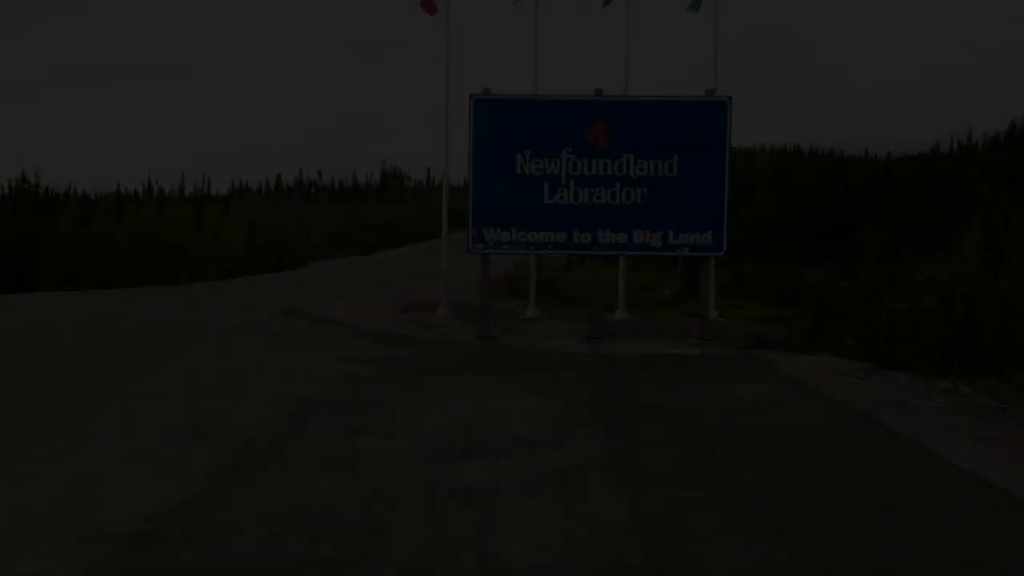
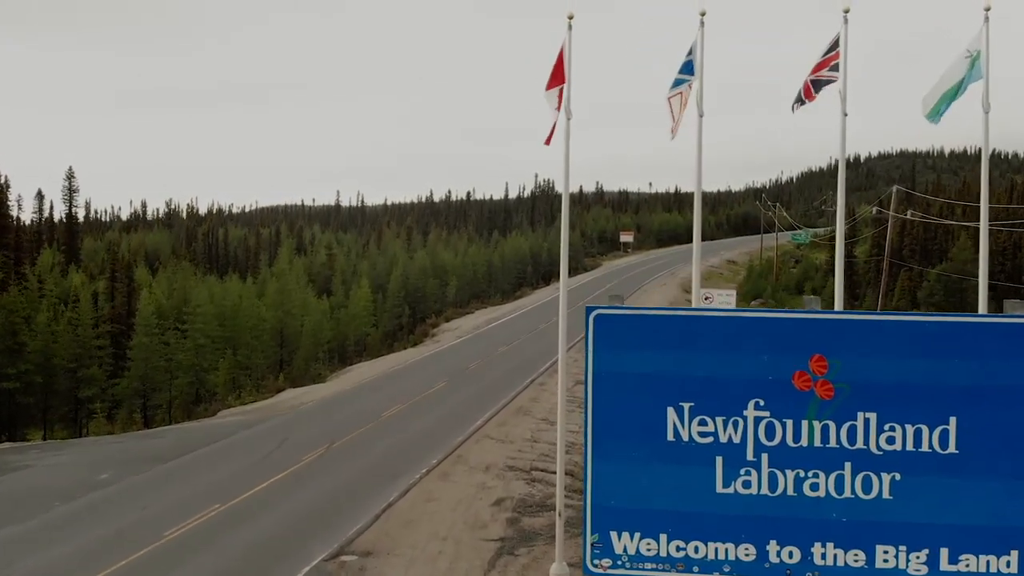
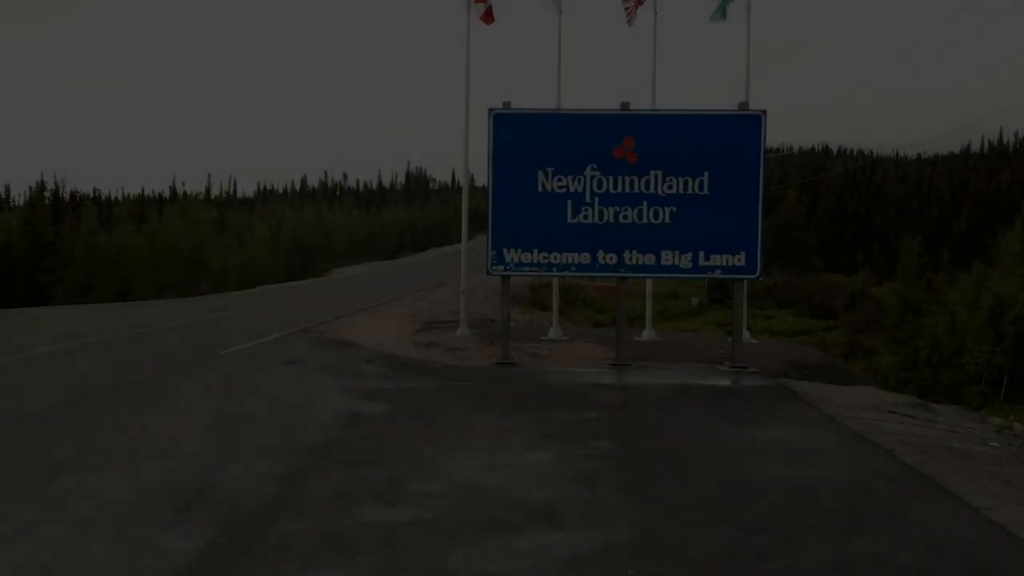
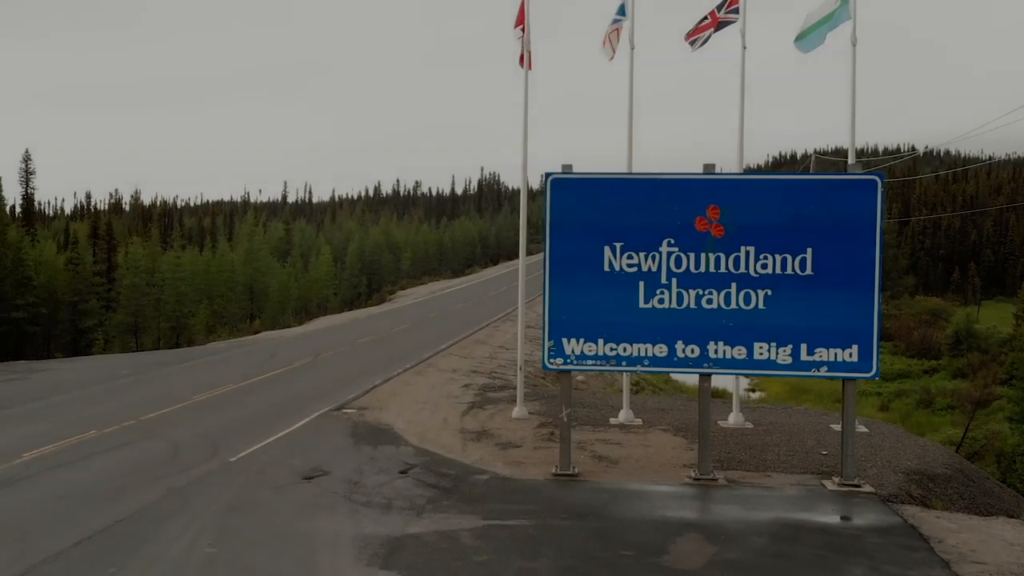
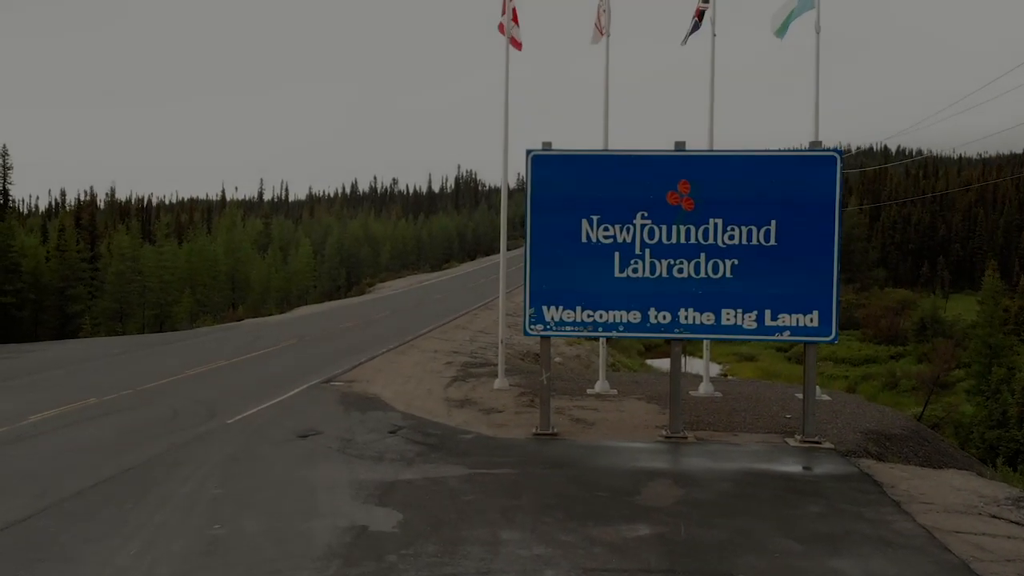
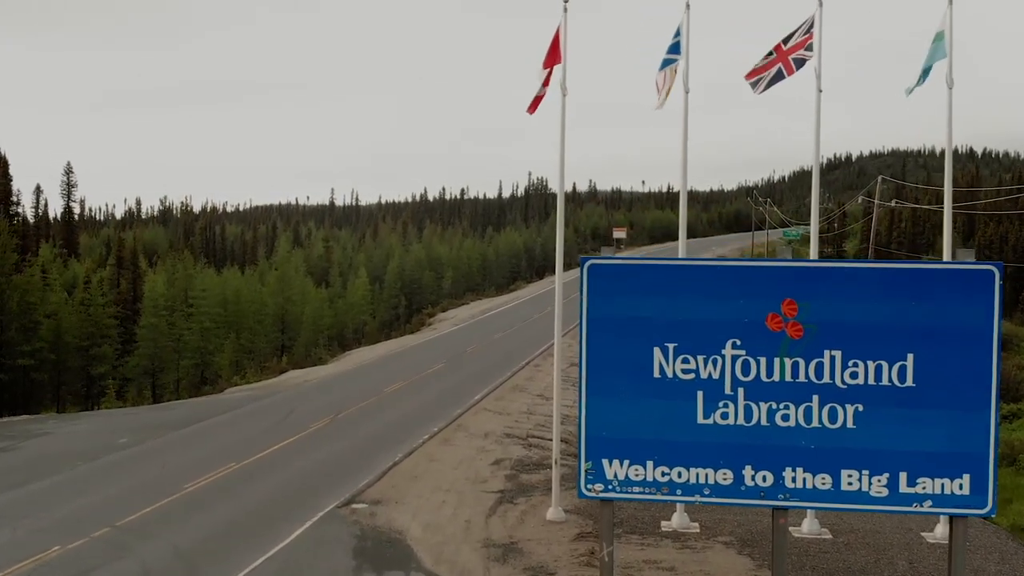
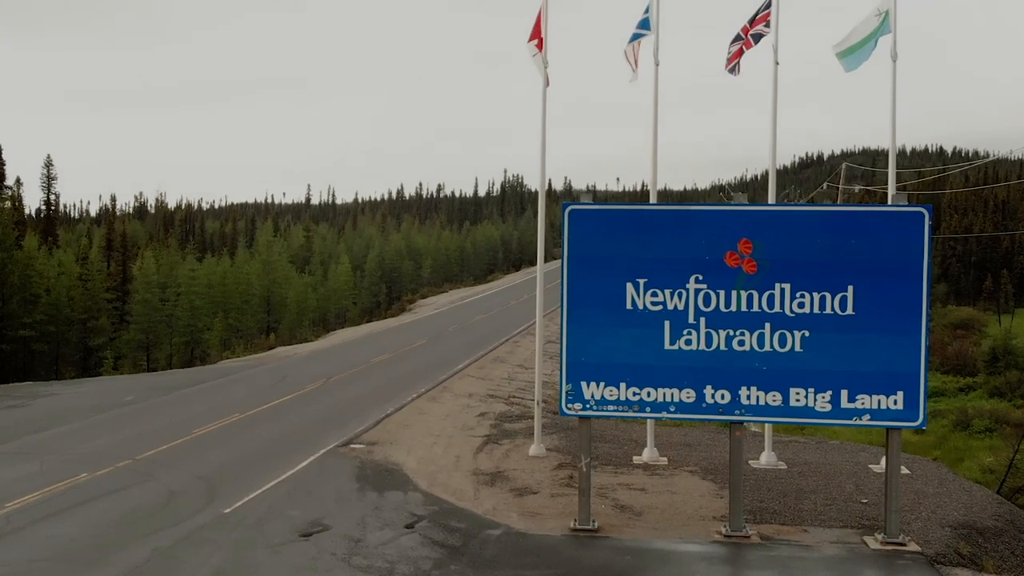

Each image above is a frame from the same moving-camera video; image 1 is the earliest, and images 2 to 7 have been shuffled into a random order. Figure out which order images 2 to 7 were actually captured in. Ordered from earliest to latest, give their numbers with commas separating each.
3, 5, 4, 7, 6, 2
